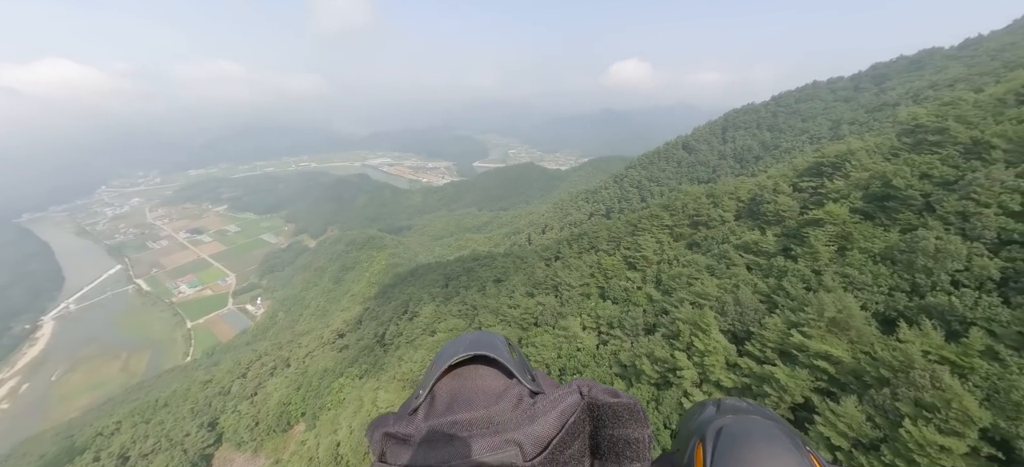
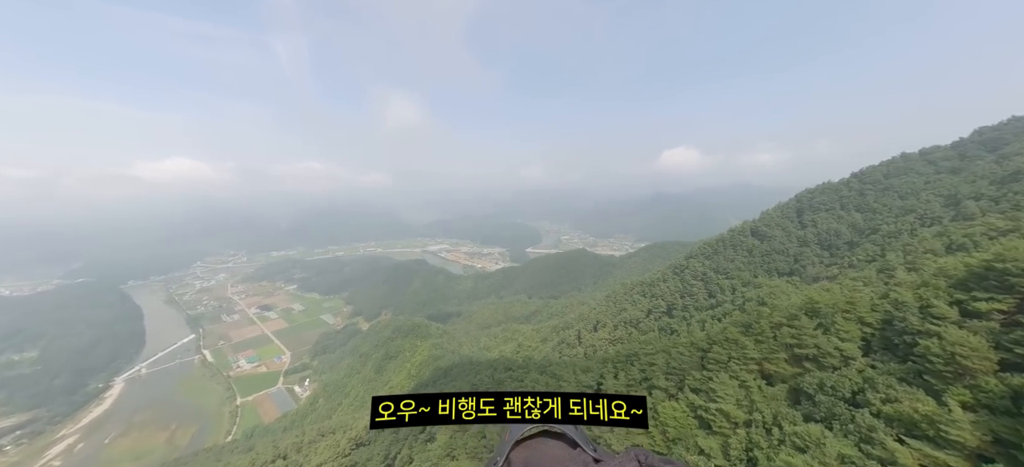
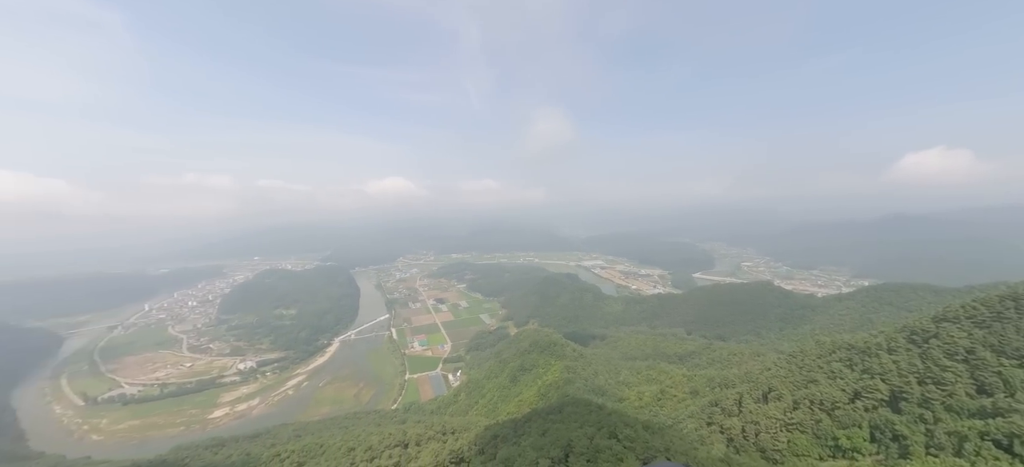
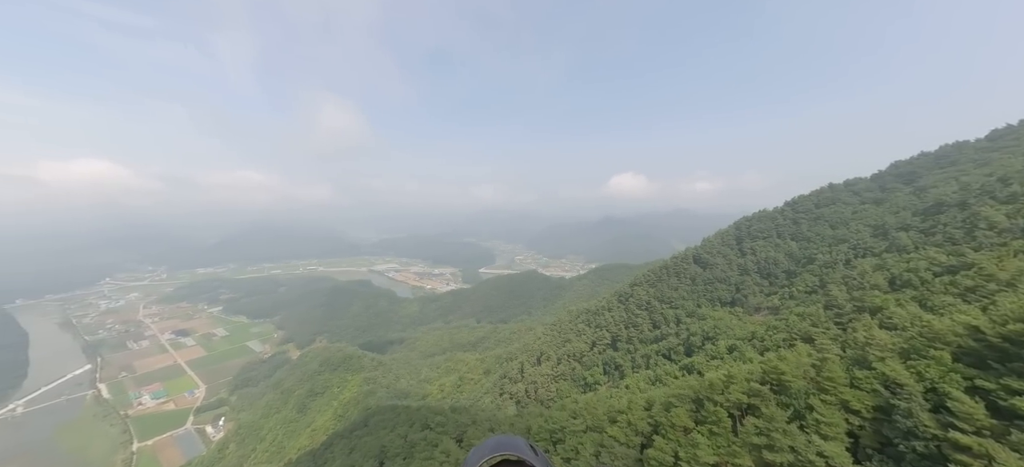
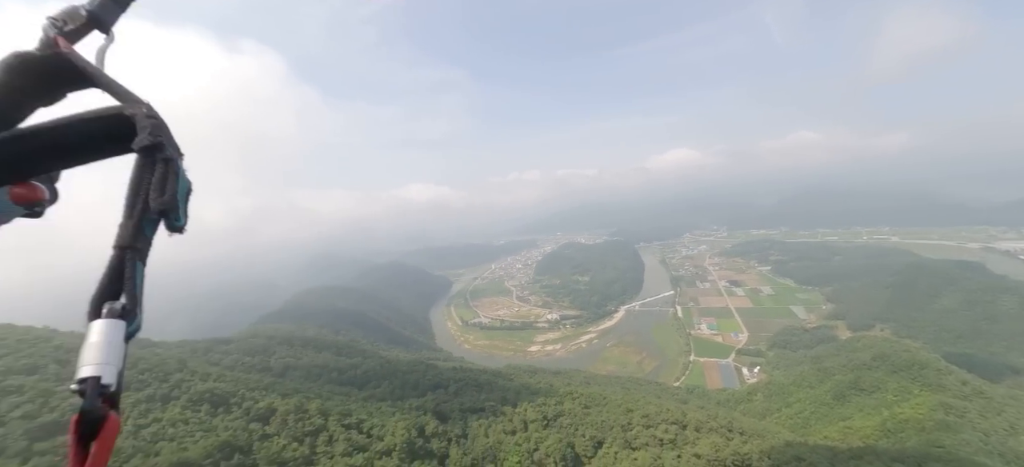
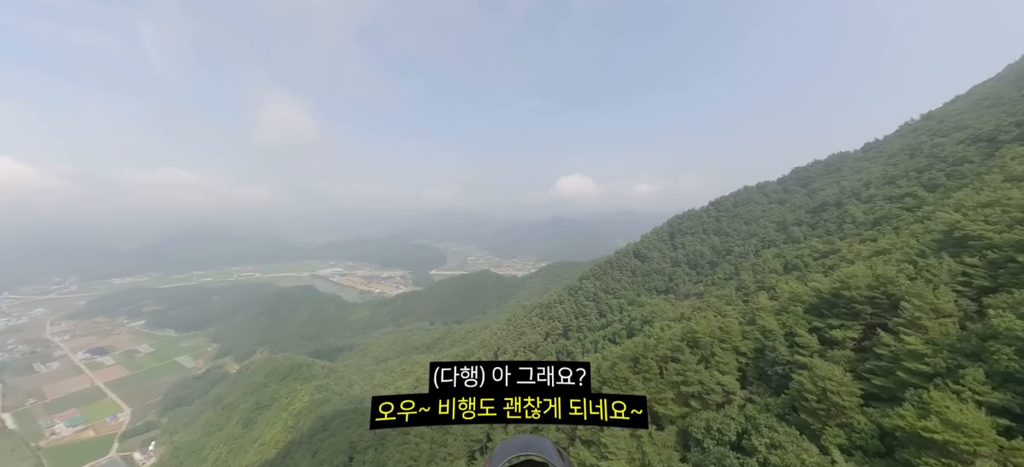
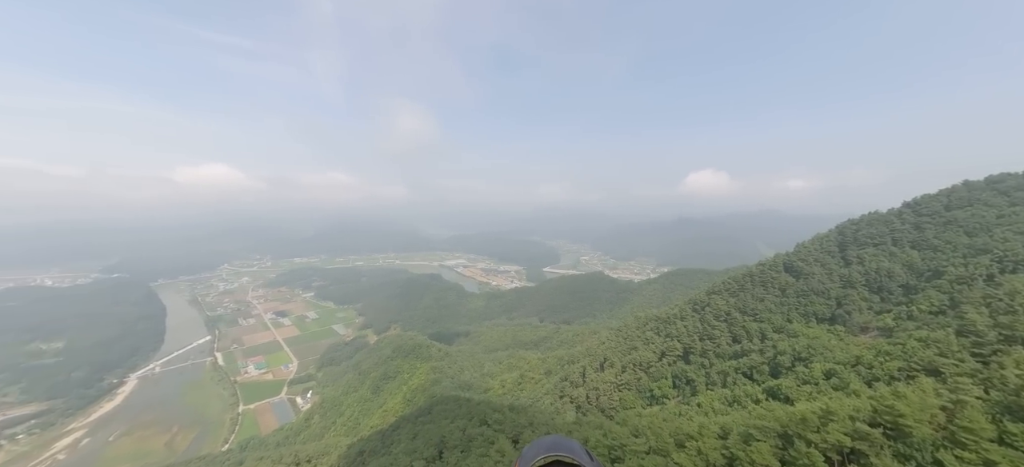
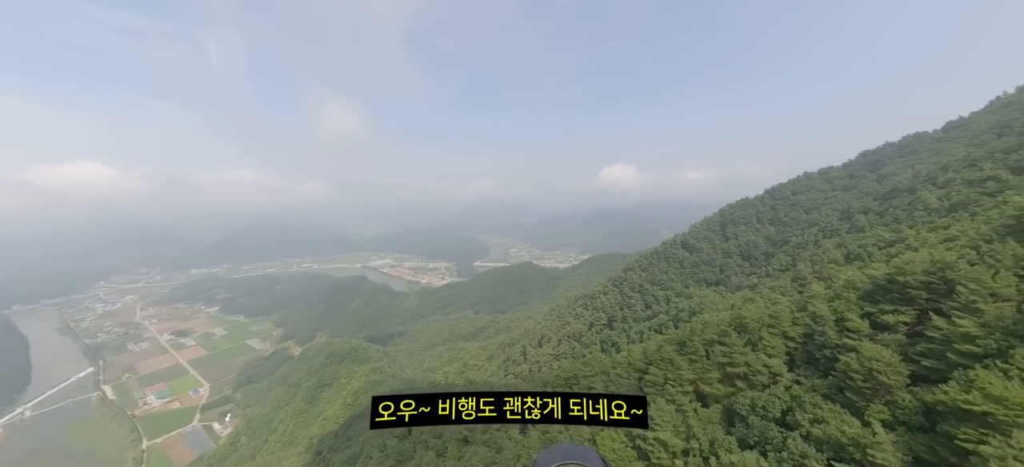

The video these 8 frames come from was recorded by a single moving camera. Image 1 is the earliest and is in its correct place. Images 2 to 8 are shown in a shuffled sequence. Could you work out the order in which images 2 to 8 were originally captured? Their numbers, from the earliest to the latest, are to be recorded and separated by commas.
2, 8, 6, 4, 7, 3, 5
